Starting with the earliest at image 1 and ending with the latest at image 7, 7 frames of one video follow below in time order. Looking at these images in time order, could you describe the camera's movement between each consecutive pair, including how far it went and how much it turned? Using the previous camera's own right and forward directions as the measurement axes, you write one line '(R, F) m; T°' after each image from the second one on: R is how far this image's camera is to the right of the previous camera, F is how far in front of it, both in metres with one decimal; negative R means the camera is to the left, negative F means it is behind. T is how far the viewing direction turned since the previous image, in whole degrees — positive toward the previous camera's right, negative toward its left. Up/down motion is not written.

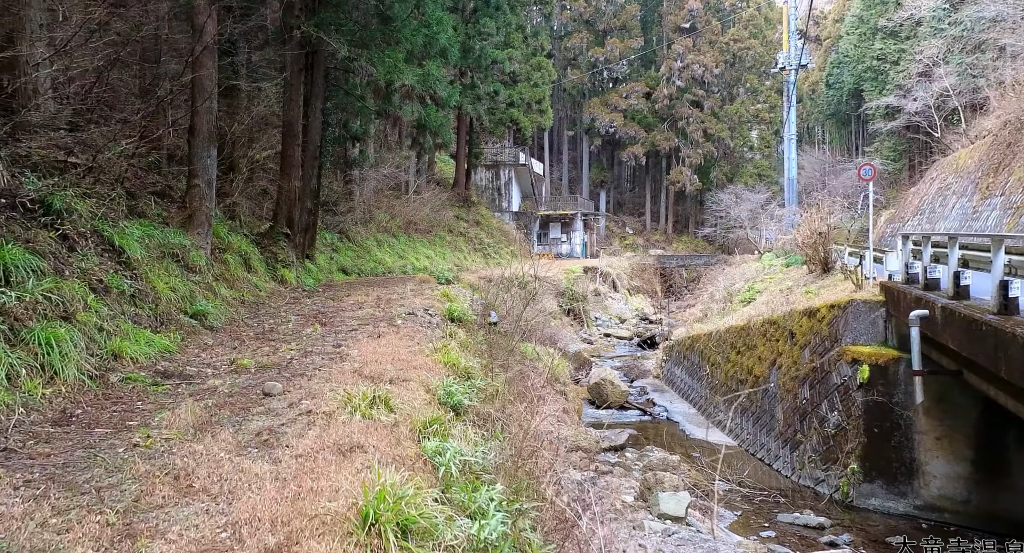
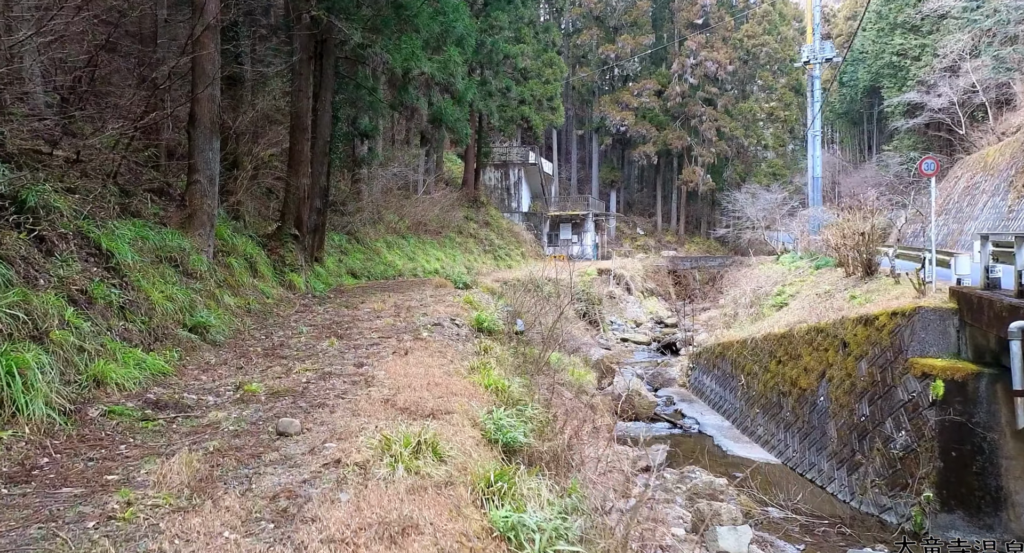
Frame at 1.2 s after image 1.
(-0.3, +0.7) m; 0°
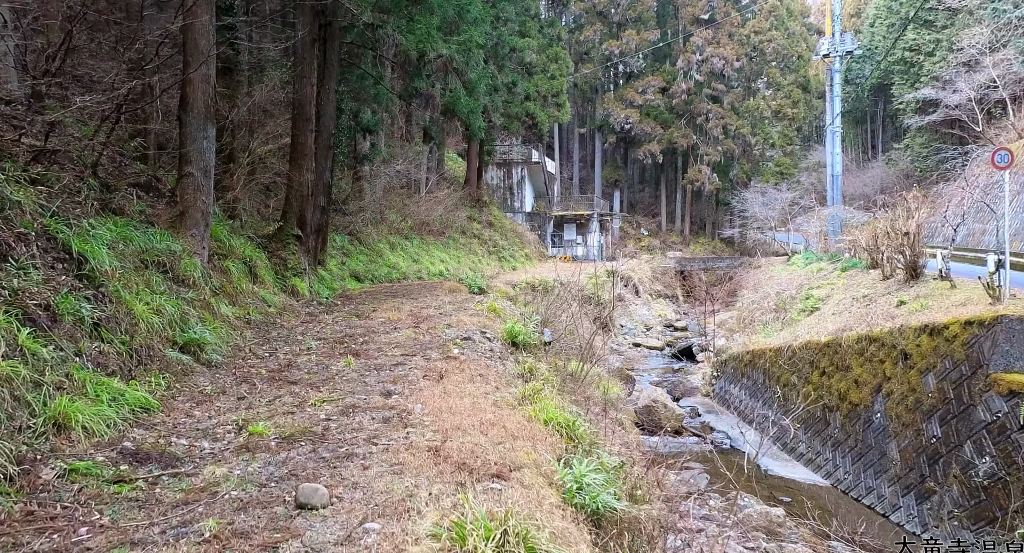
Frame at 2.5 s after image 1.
(-0.3, +0.8) m; 0°
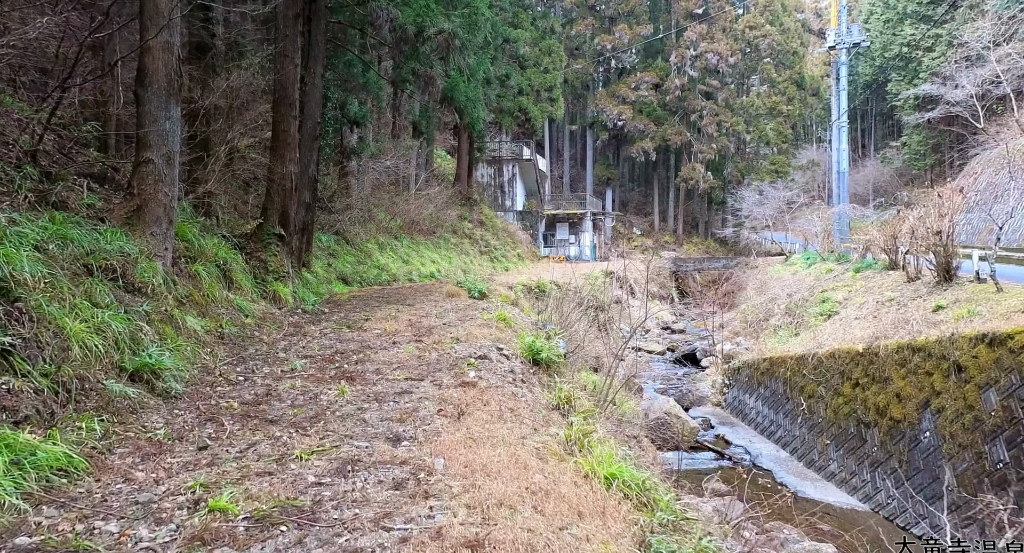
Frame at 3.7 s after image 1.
(-0.2, +0.8) m; +1°
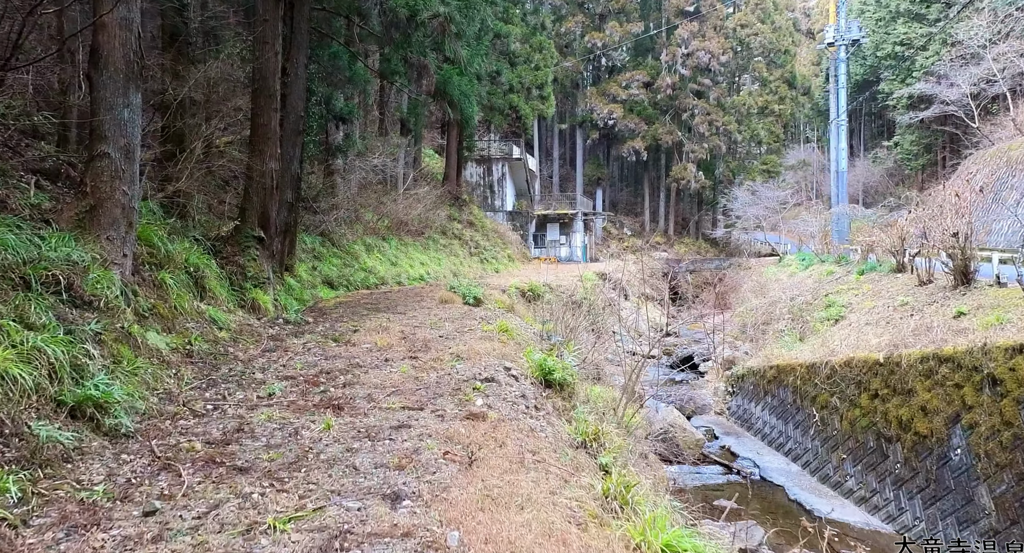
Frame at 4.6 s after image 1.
(-0.1, +0.5) m; +1°
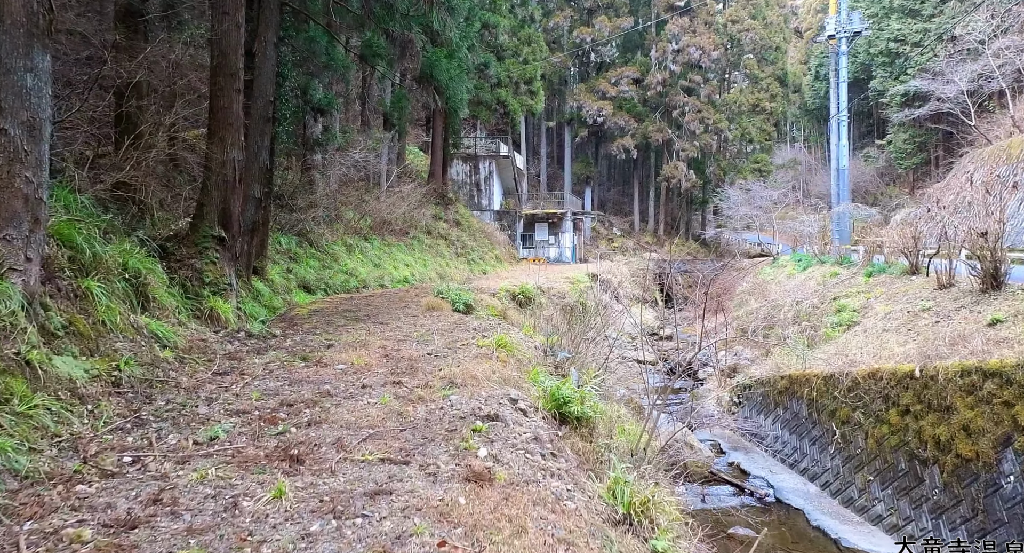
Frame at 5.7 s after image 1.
(-0.1, +0.8) m; +1°
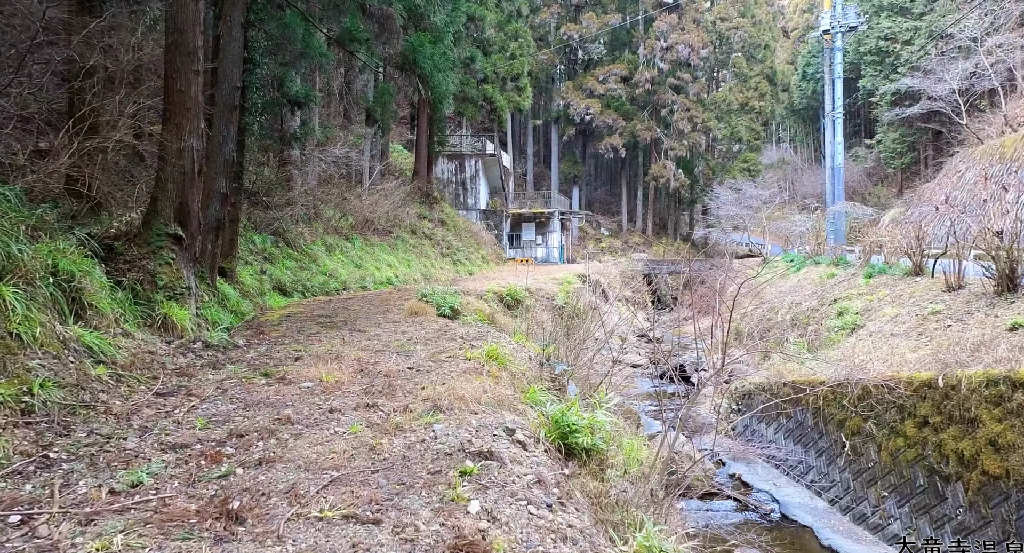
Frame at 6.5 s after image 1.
(0.0, +0.6) m; +1°
